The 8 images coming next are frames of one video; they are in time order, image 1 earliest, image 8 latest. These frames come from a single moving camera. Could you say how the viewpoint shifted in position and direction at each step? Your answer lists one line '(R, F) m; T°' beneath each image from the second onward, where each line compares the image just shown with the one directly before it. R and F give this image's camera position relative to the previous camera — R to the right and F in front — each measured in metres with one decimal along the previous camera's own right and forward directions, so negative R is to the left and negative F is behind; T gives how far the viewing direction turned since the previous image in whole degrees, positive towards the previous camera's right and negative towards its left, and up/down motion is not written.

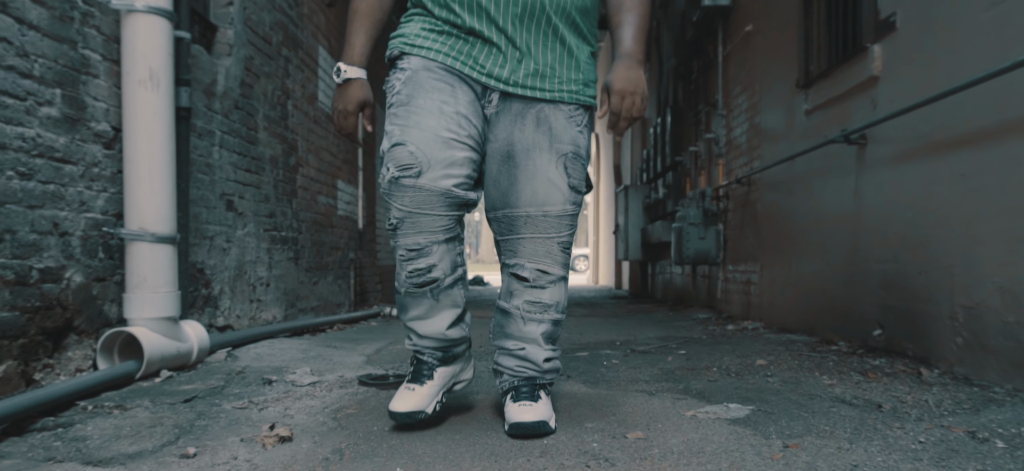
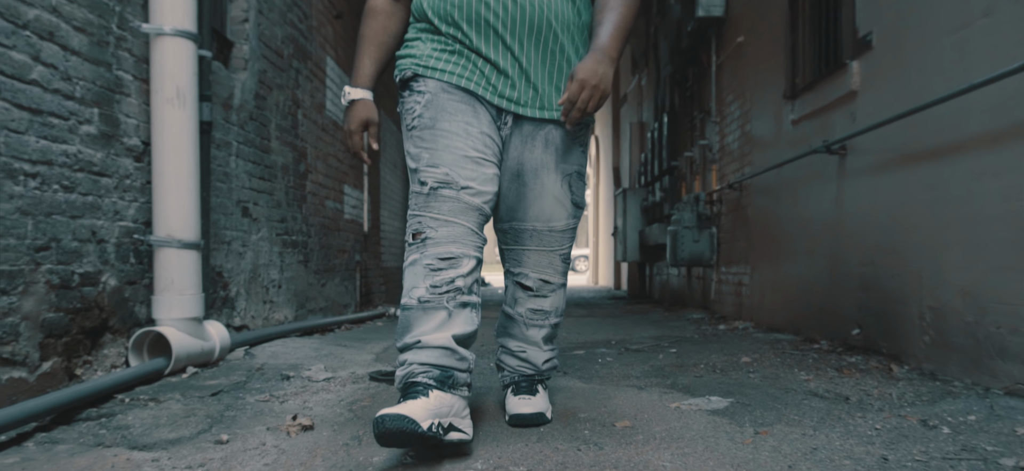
(0.0, -0.2) m; 0°
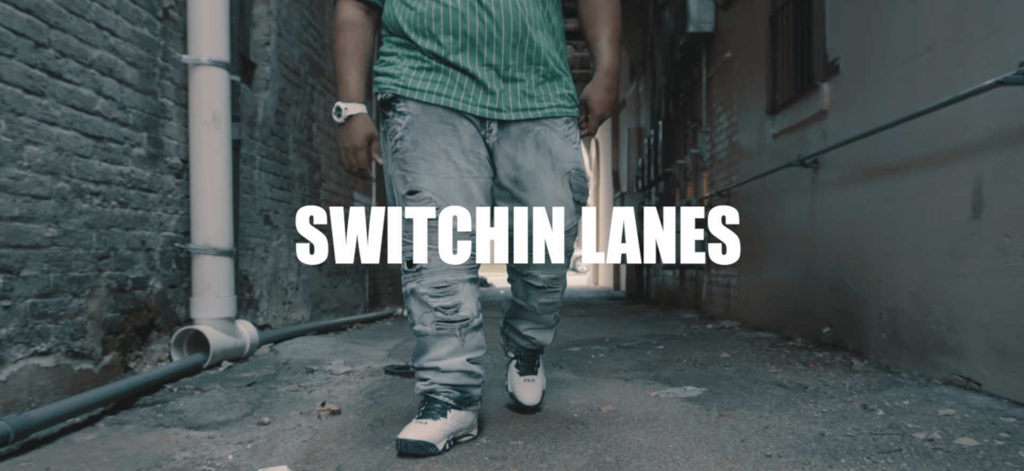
(0.0, -0.4) m; 0°
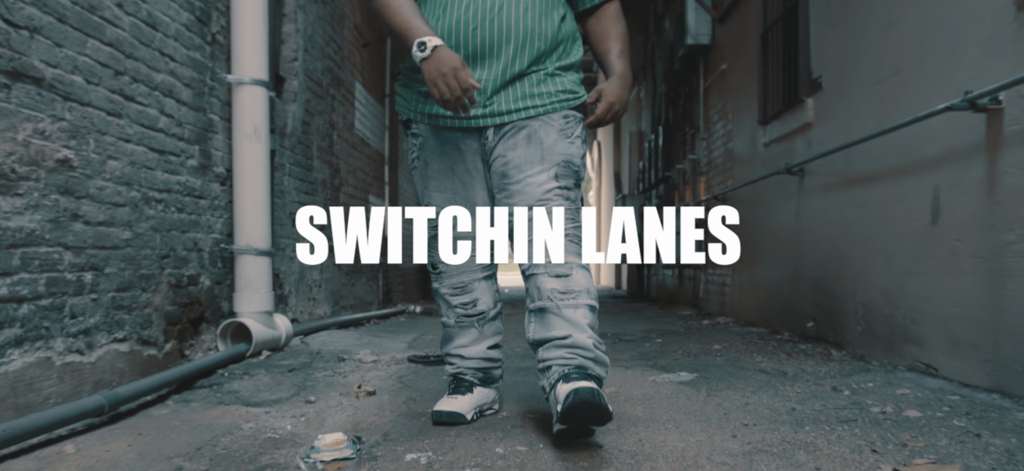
(-0.1, -0.4) m; 0°
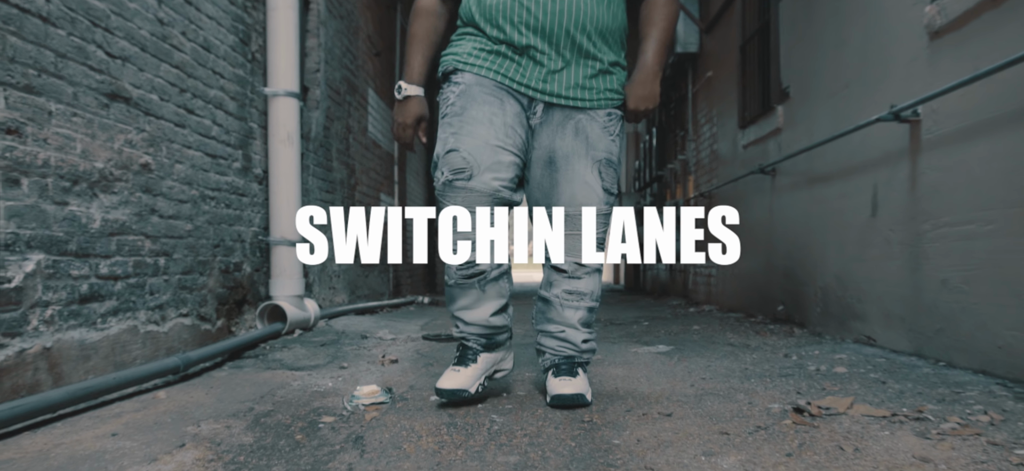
(0.0, -0.5) m; 0°
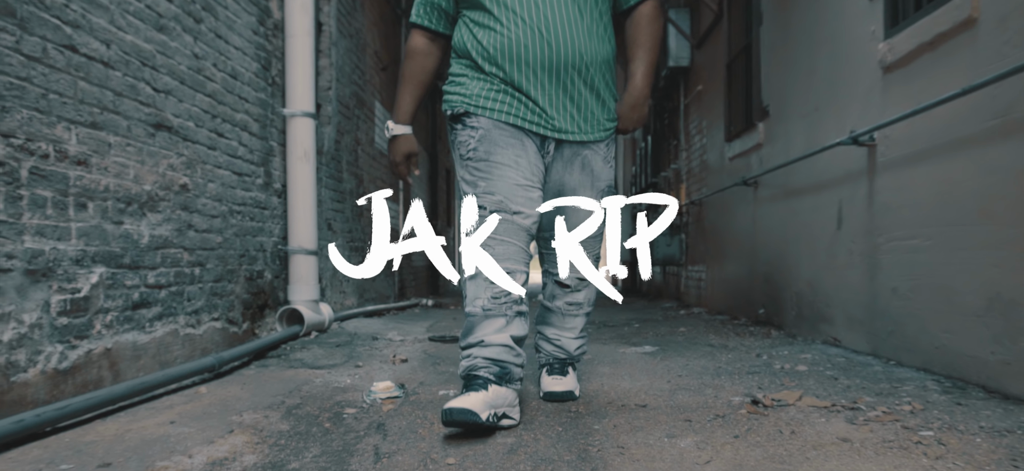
(0.0, -0.4) m; 0°
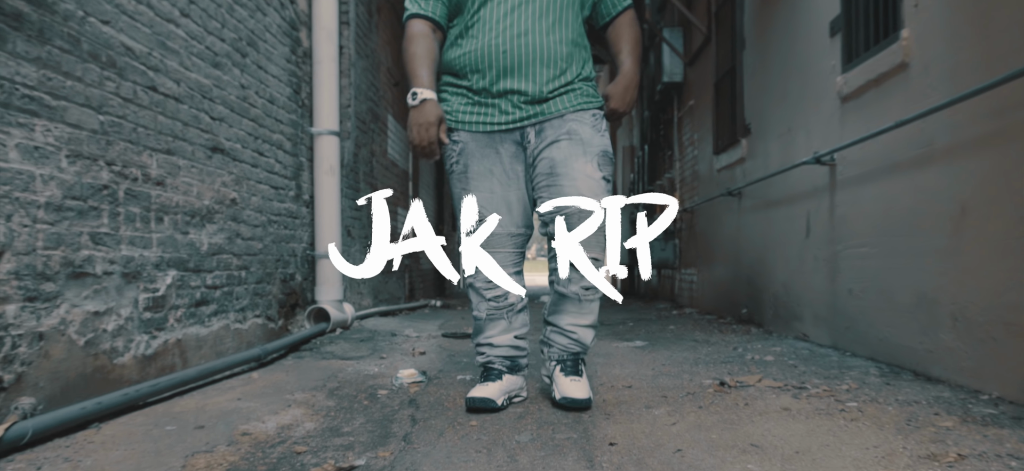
(0.0, -0.5) m; 0°
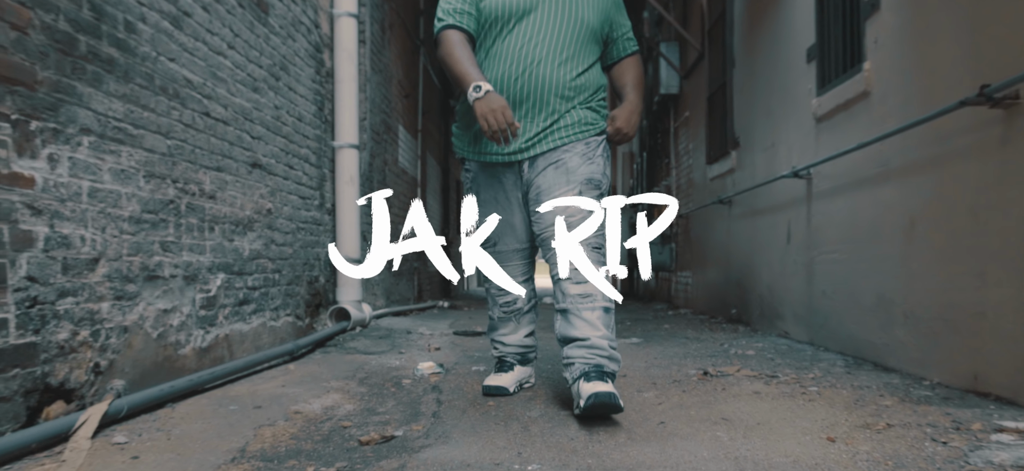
(0.0, -0.4) m; 0°
